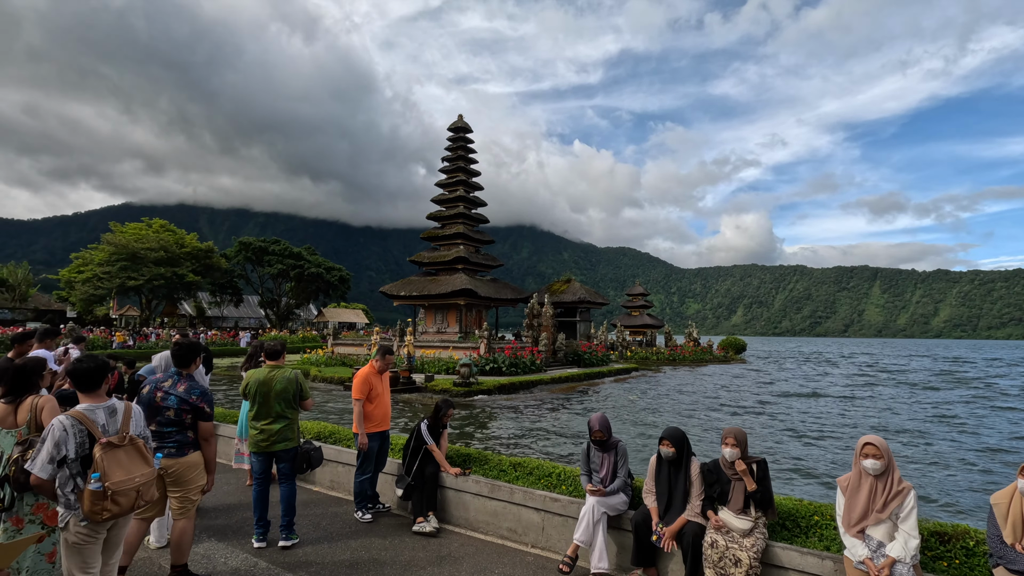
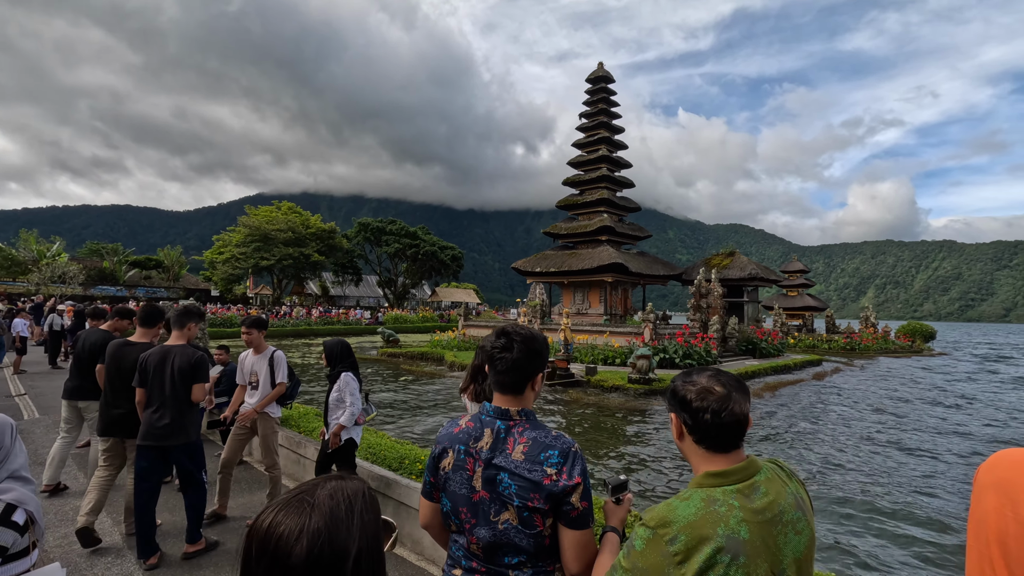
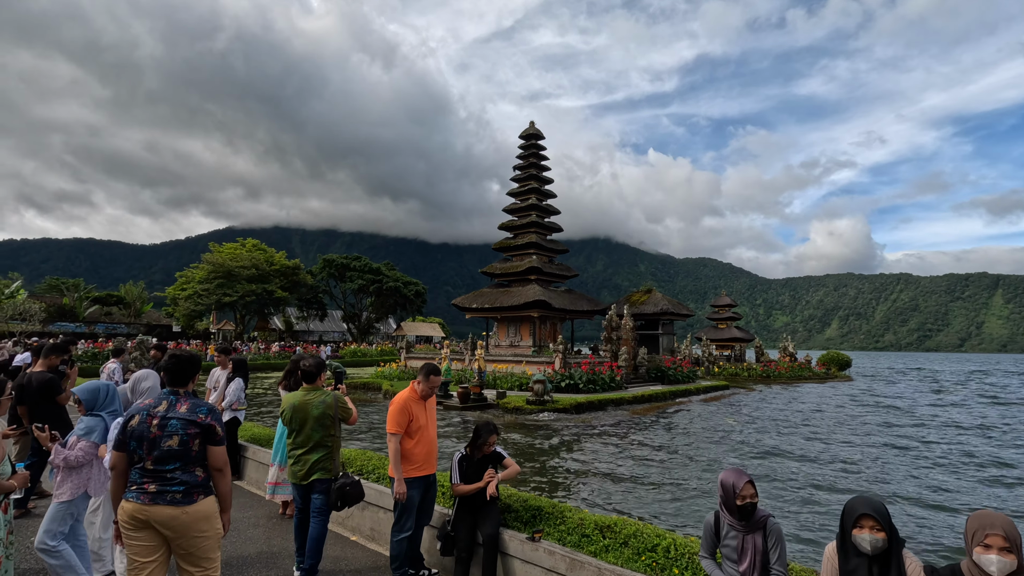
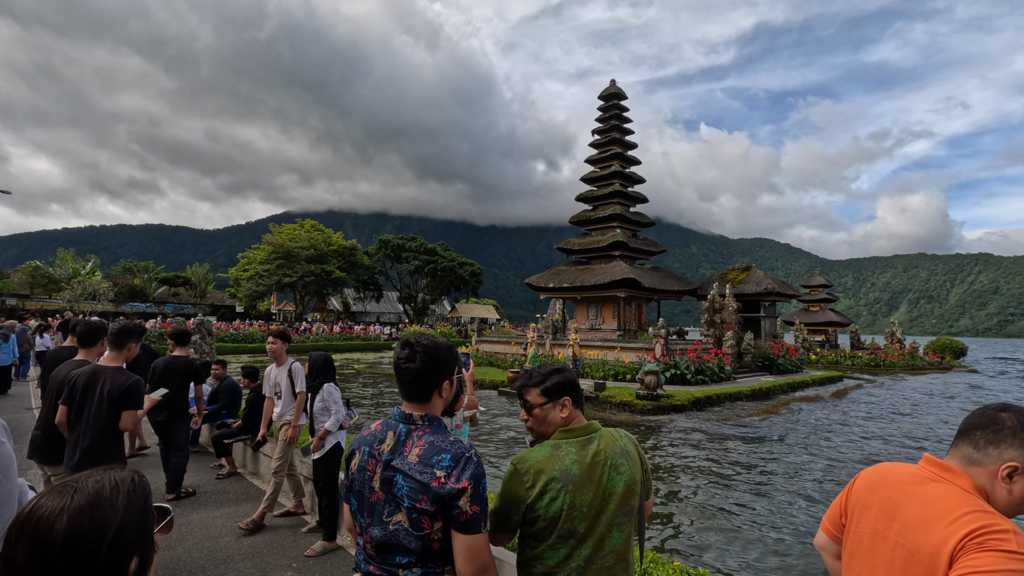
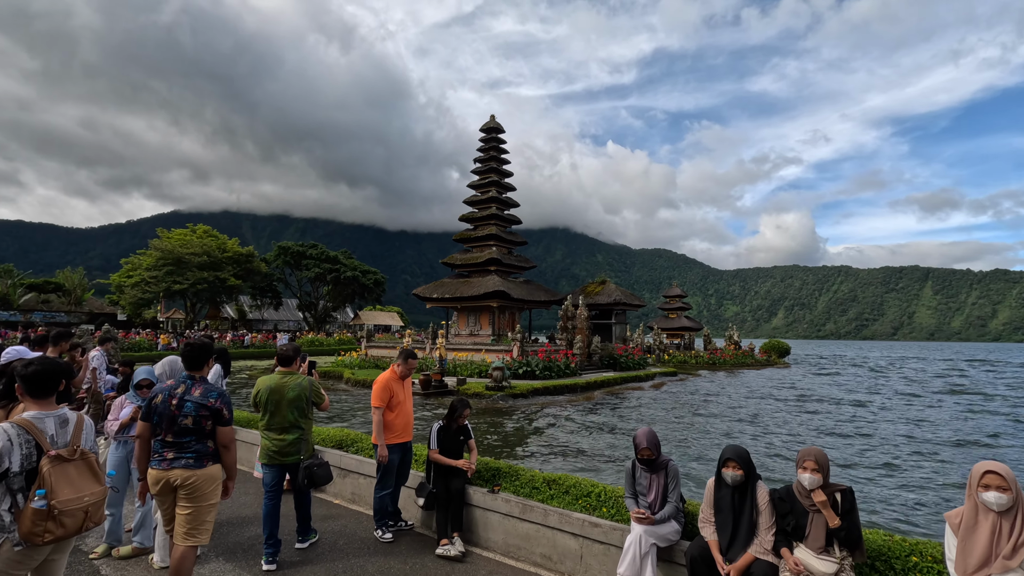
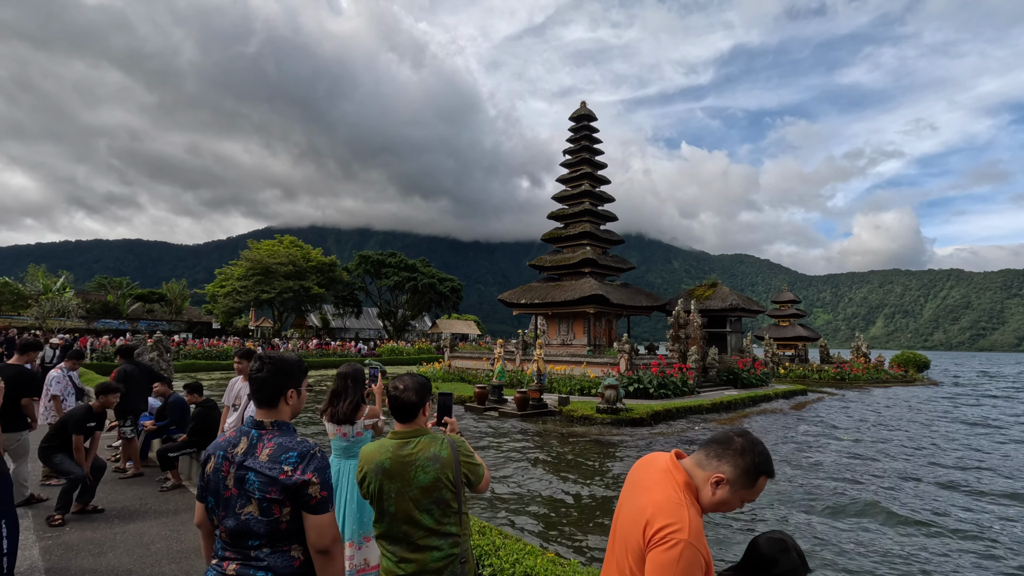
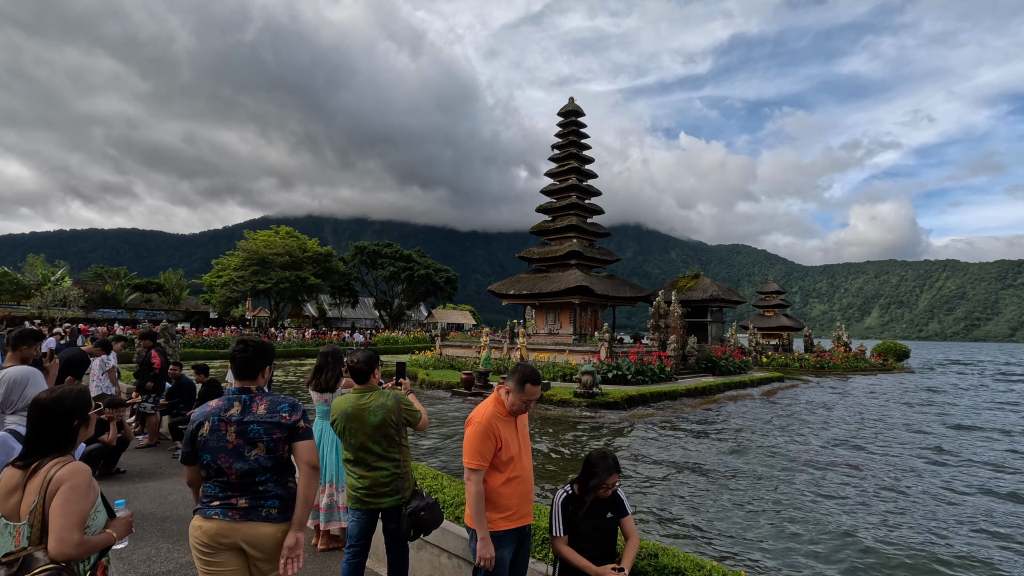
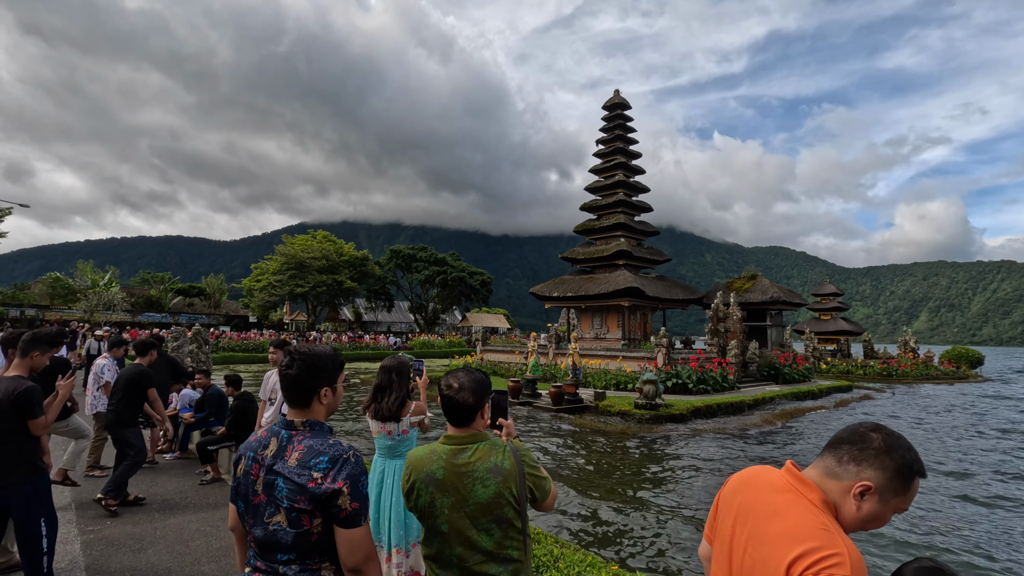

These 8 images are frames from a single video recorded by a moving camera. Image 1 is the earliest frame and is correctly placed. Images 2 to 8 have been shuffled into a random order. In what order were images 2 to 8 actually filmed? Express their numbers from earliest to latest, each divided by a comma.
5, 3, 7, 6, 8, 4, 2
